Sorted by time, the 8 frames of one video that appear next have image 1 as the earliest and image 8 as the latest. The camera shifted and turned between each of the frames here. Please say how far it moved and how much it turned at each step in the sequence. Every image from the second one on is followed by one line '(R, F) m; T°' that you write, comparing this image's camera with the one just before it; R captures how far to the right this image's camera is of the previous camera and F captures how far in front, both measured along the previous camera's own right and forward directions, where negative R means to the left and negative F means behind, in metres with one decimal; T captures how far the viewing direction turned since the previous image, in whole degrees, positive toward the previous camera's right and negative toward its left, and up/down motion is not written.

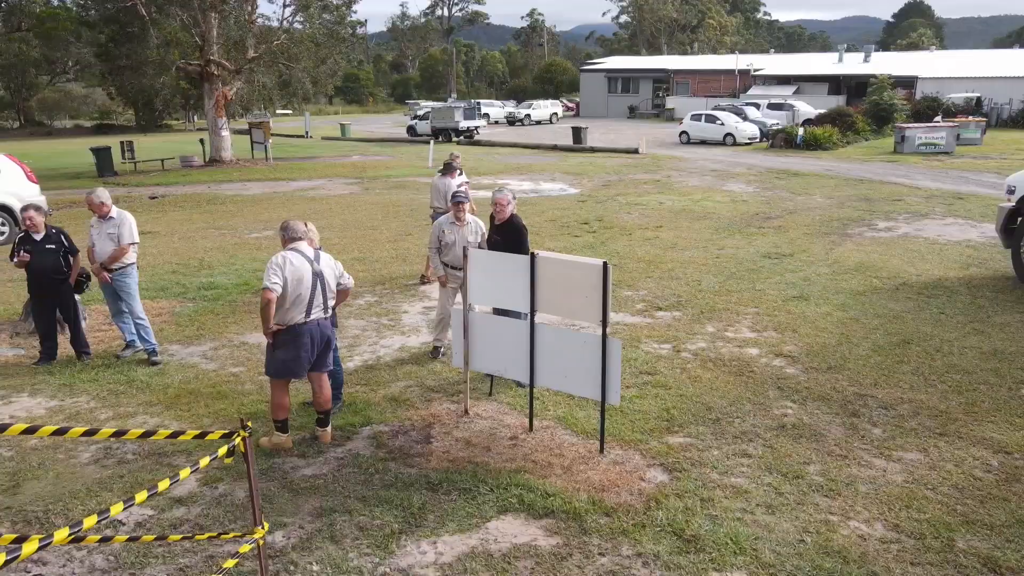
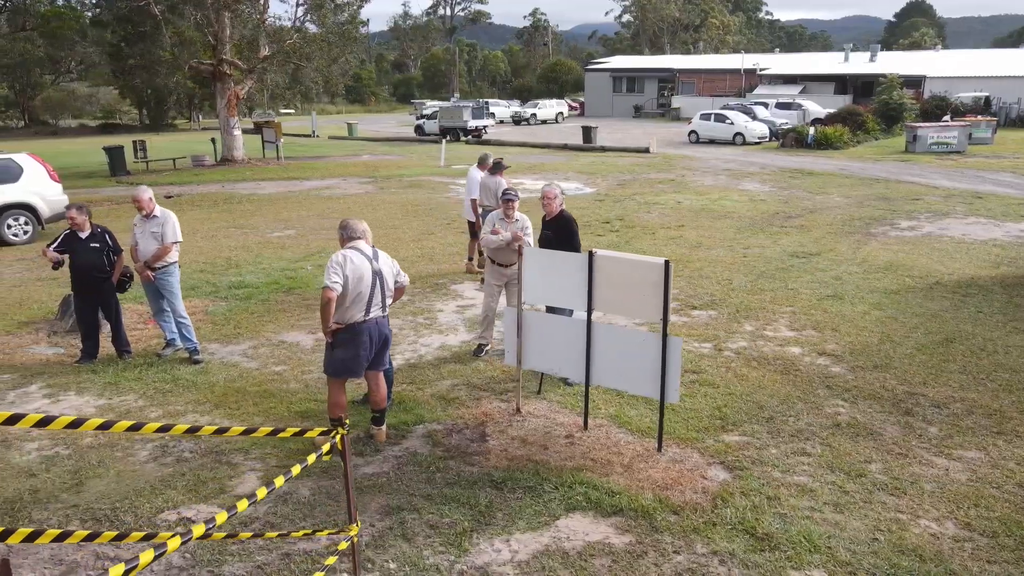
(-0.3, 0.0) m; 0°
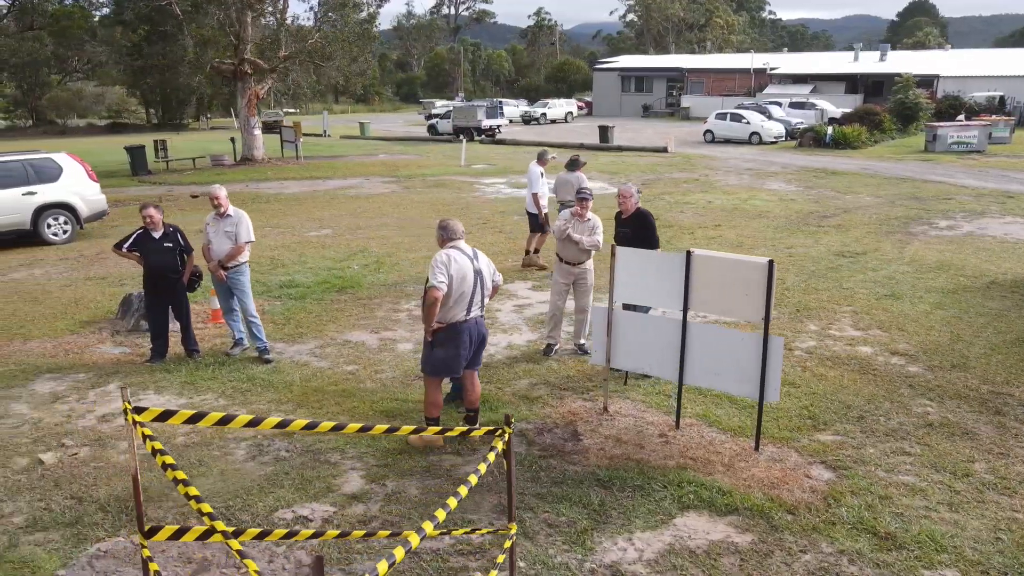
(-0.5, 0.0) m; 0°
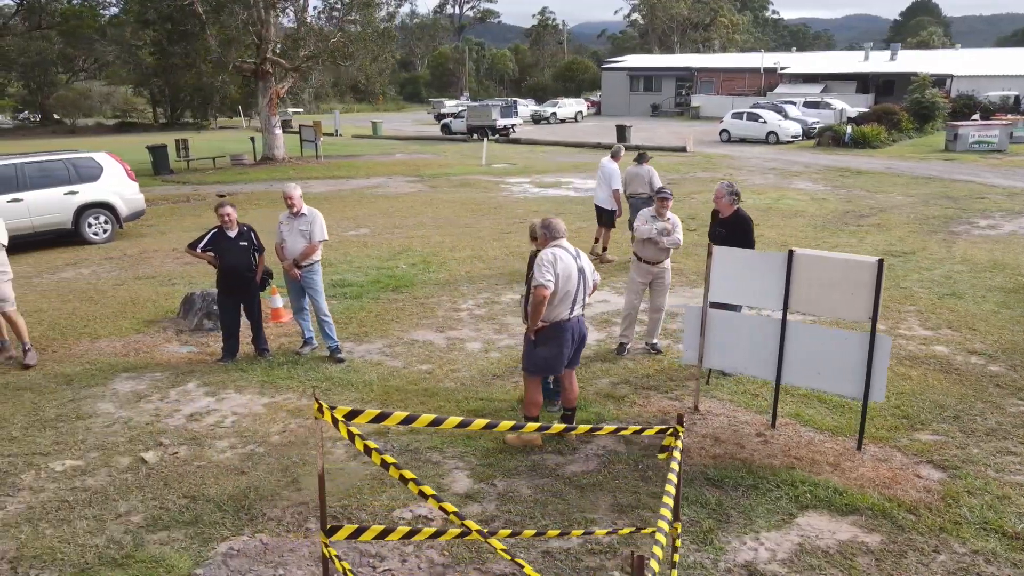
(-0.5, 0.0) m; 0°
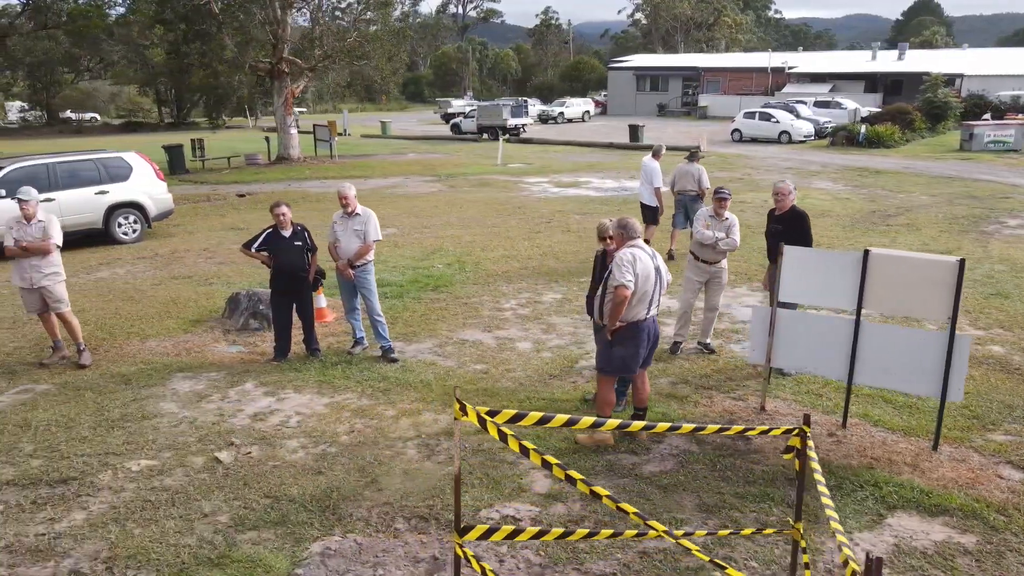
(-0.4, 0.0) m; 0°
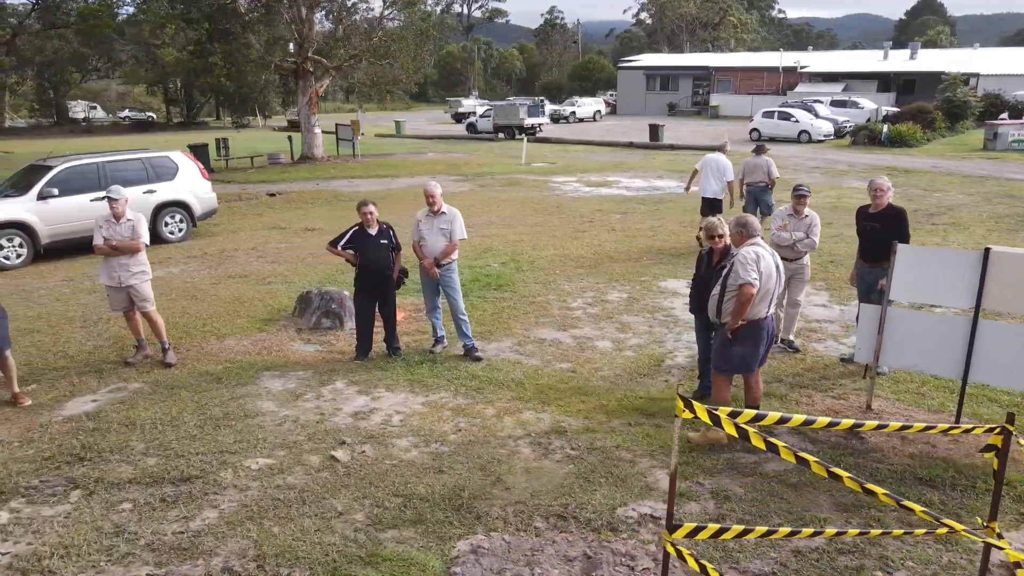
(-0.6, 0.0) m; 0°
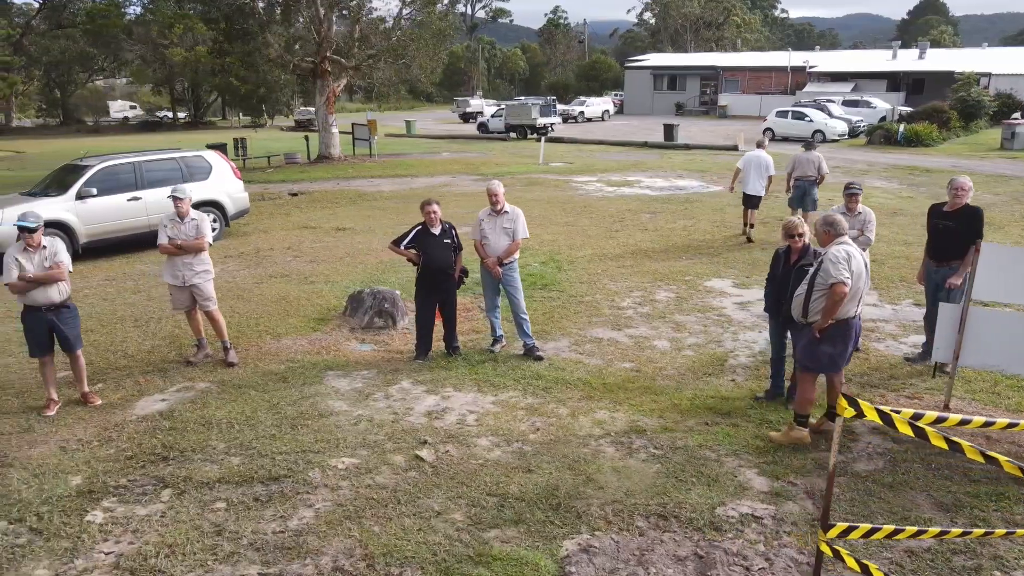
(-0.4, 0.0) m; 0°
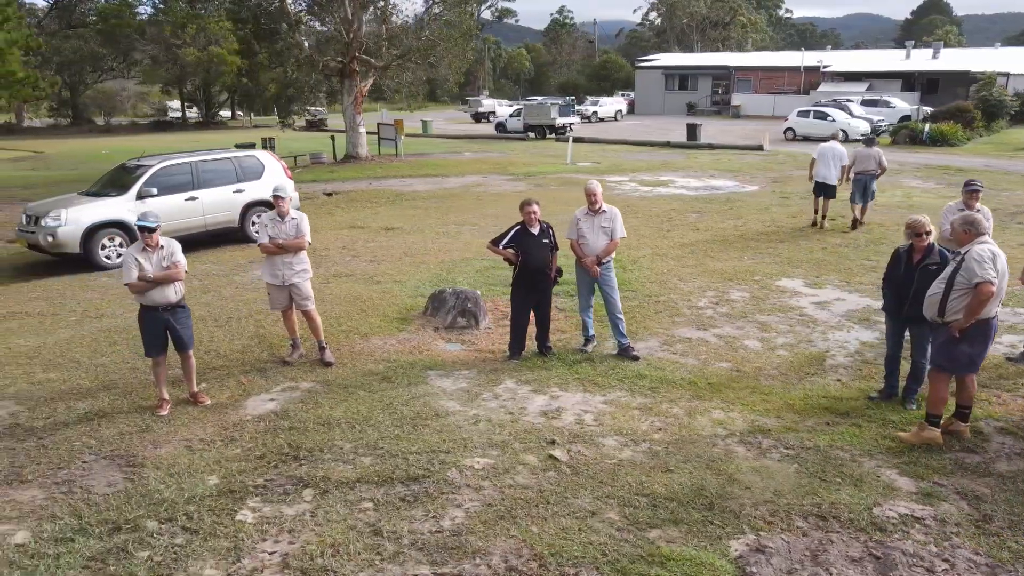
(-0.7, 0.0) m; 0°
